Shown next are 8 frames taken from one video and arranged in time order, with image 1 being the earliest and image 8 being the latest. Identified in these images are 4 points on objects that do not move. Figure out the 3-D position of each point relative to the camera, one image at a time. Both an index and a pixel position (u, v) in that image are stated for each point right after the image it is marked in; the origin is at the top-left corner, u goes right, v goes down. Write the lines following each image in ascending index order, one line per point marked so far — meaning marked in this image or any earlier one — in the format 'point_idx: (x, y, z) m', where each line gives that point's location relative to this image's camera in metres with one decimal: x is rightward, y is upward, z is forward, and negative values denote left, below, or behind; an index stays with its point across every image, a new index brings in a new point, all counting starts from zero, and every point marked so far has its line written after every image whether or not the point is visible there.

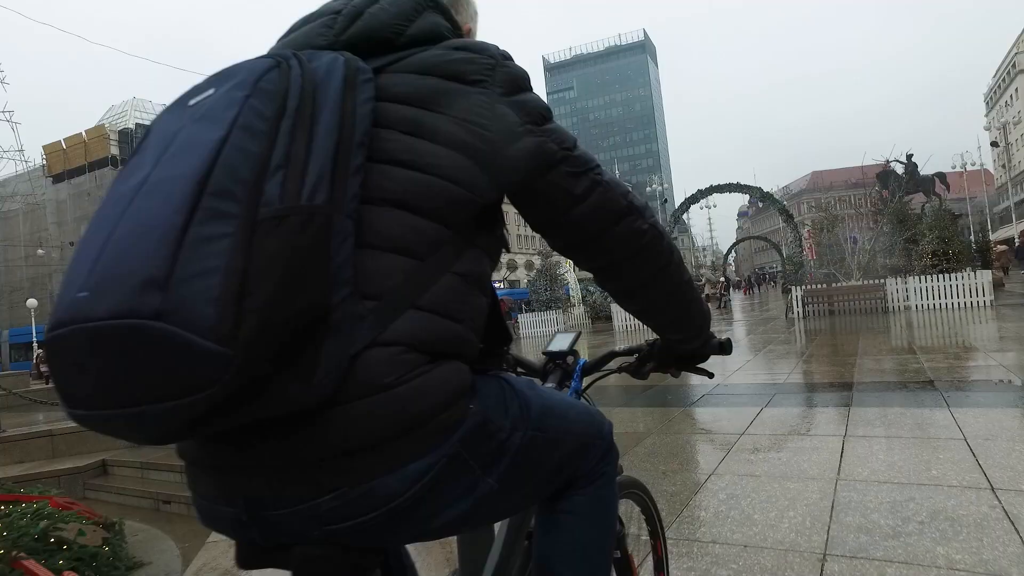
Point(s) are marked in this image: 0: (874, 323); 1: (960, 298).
0: (+8.2, -0.8, +14.7) m
1: (+10.4, -0.2, +15.0) m
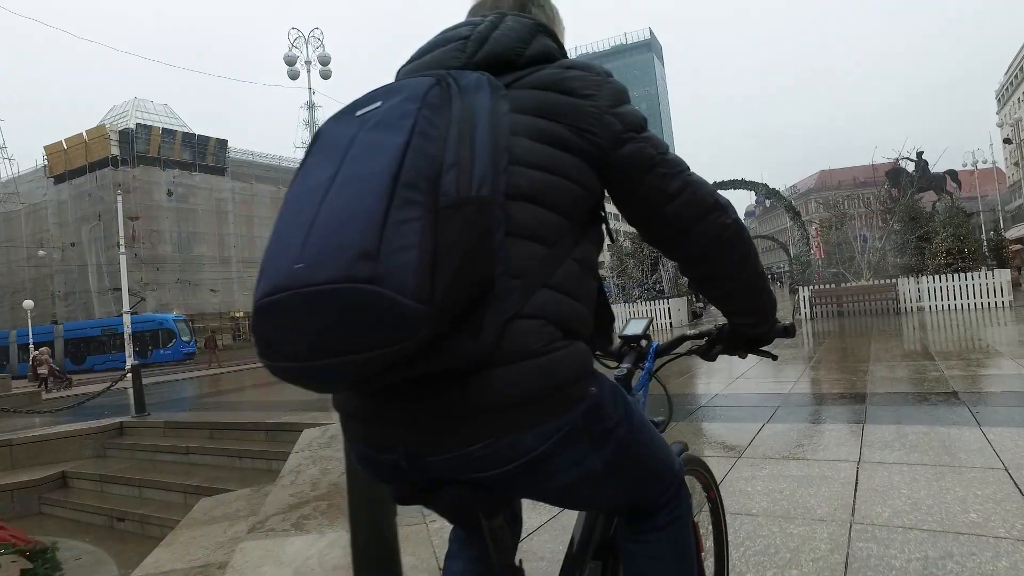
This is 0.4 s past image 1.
0: (+8.1, -0.8, +14.1) m
1: (+10.3, -0.2, +14.4) m
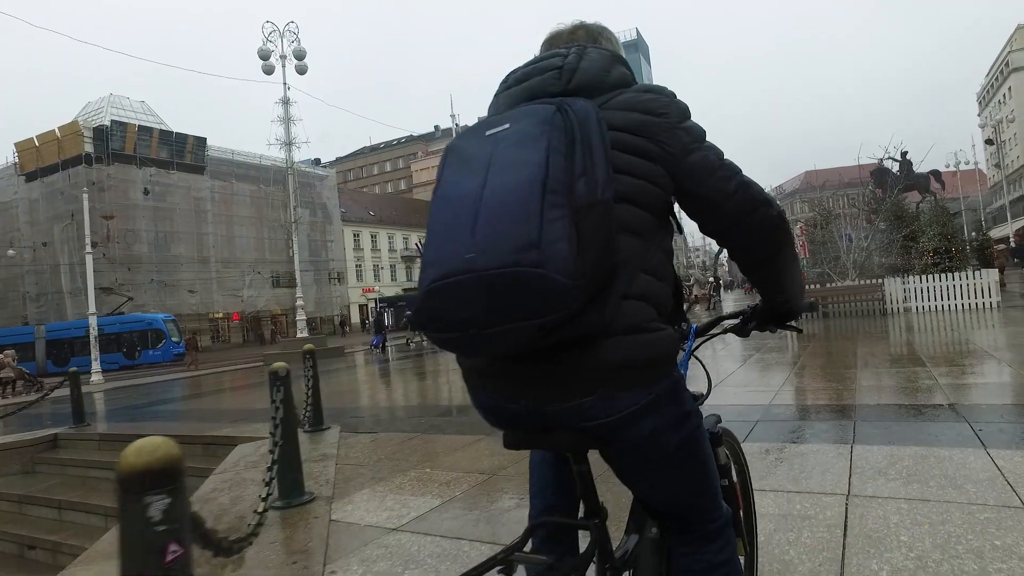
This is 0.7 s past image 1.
0: (+7.6, -0.8, +13.7) m
1: (+9.7, -0.2, +14.0) m
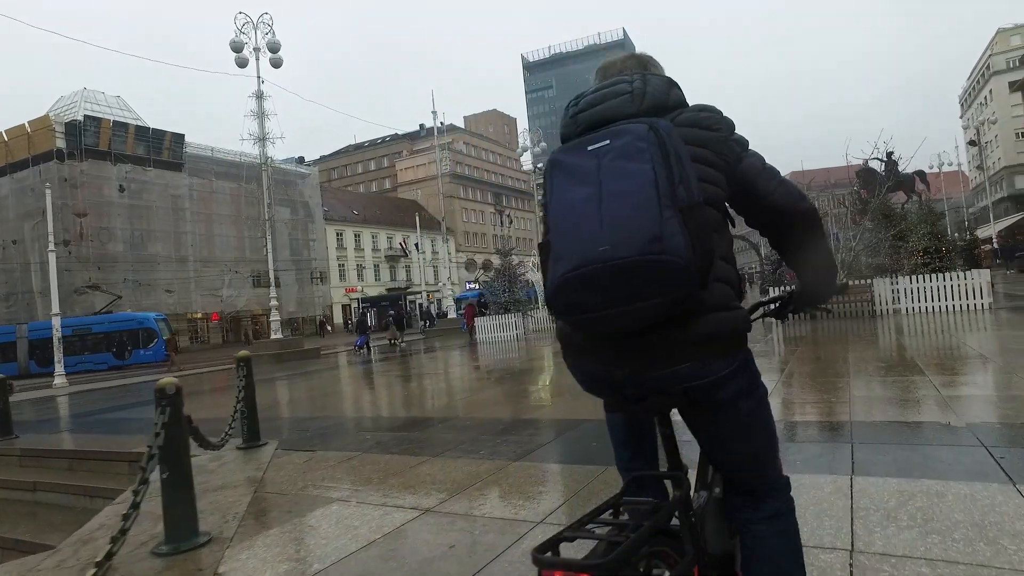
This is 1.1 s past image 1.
0: (+7.1, -0.9, +13.2) m
1: (+9.2, -0.3, +13.6) m
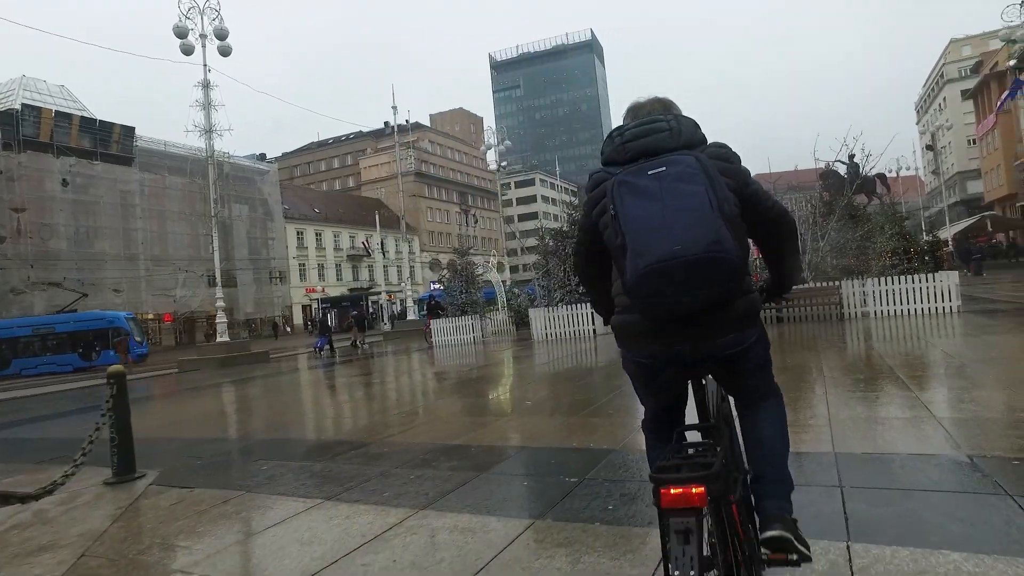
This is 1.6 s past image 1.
0: (+6.2, -0.9, +12.7) m
1: (+8.3, -0.3, +13.2) m
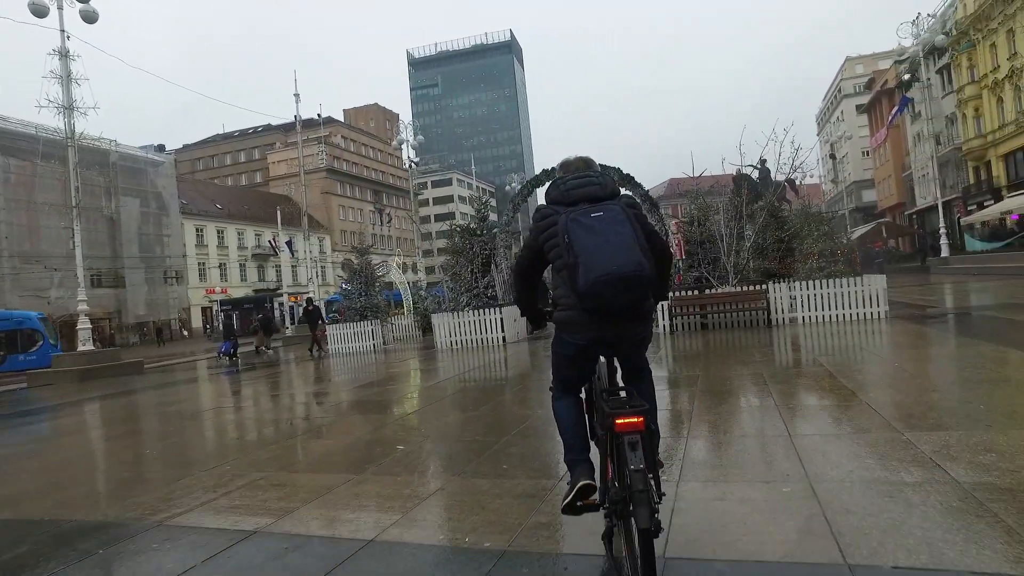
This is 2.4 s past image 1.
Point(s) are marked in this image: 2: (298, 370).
0: (+4.4, -1.0, +11.8) m
1: (+6.4, -0.4, +12.5) m
2: (-5.6, -2.2, +17.2) m
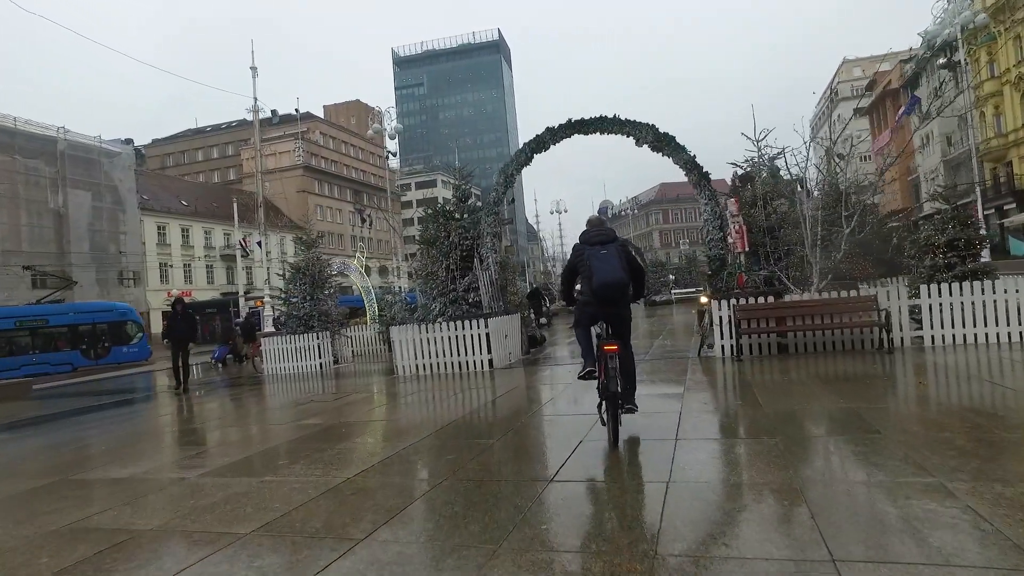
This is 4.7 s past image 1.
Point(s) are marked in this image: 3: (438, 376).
0: (+4.3, -1.0, +7.7) m
1: (+6.3, -0.5, +8.5) m
2: (-5.9, -2.2, +12.9) m
3: (-1.2, -1.4, +10.6) m
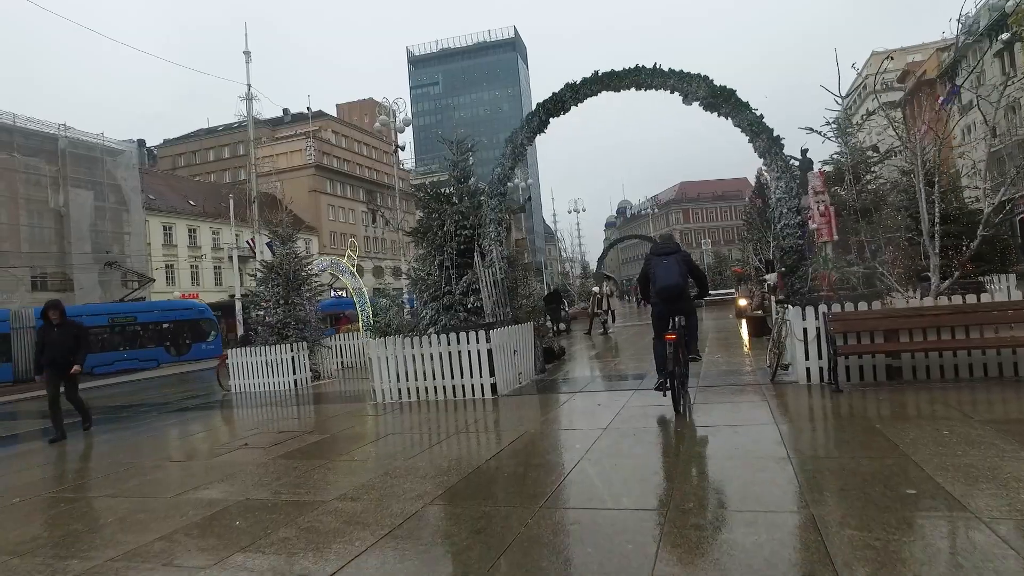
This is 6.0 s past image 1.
0: (+4.4, -1.0, +5.2) m
1: (+6.4, -0.5, +5.9) m
2: (-5.7, -2.2, +10.6) m
3: (-1.1, -1.5, +8.2) m
